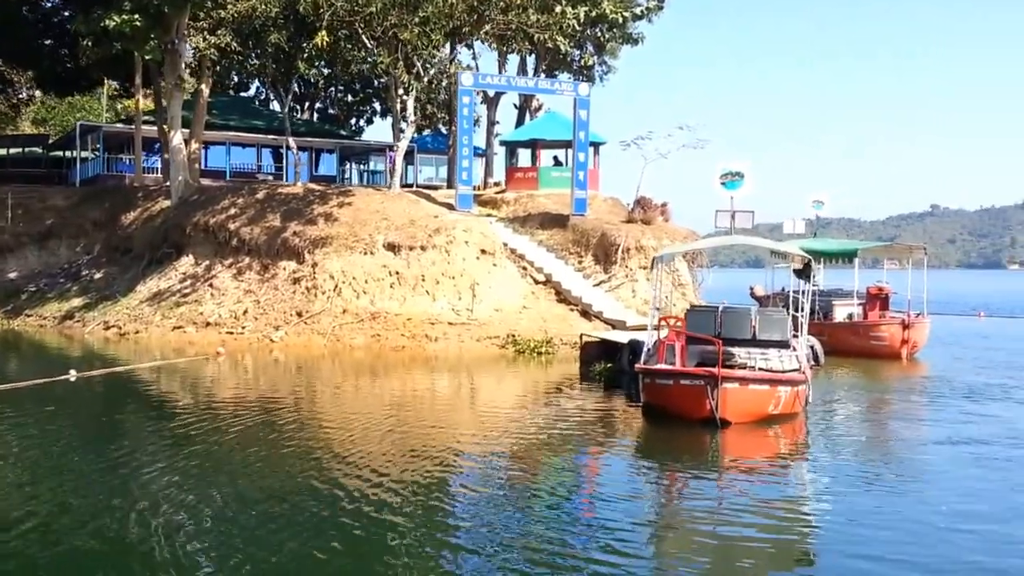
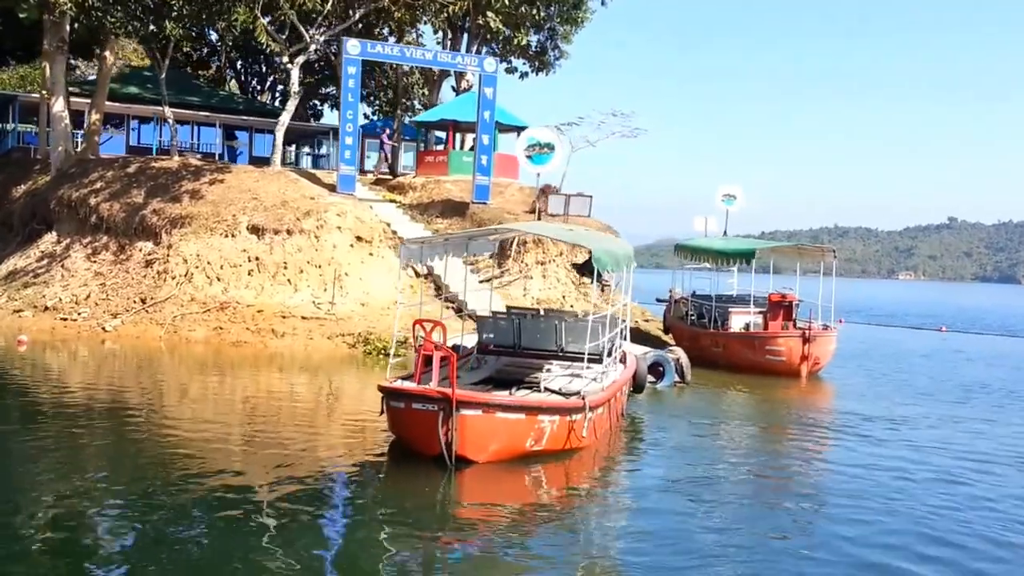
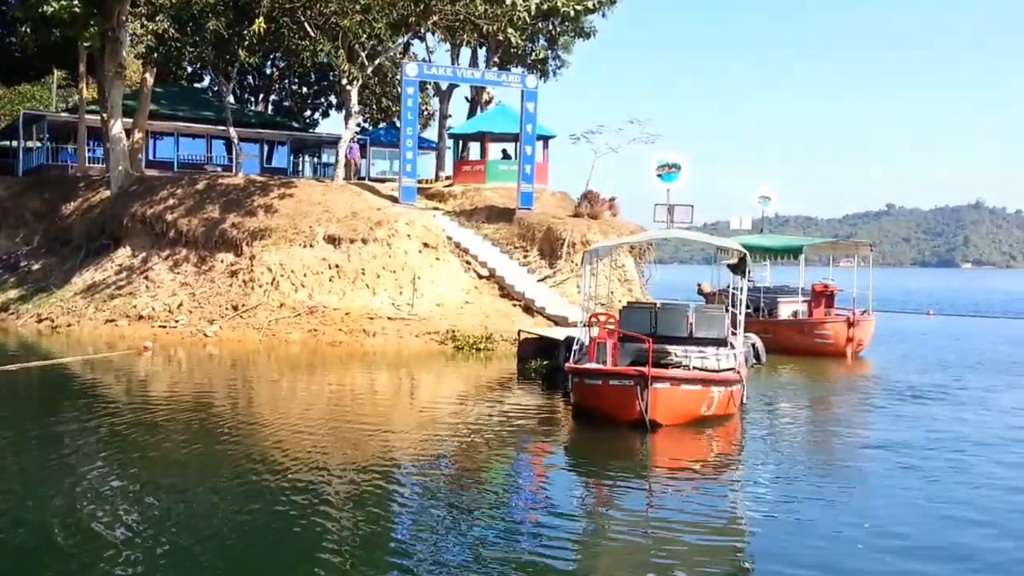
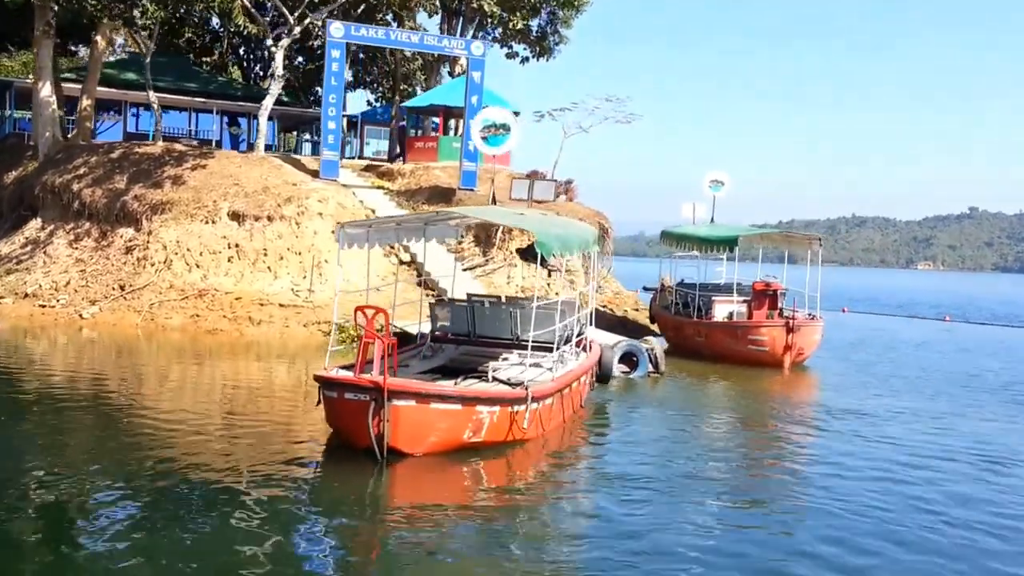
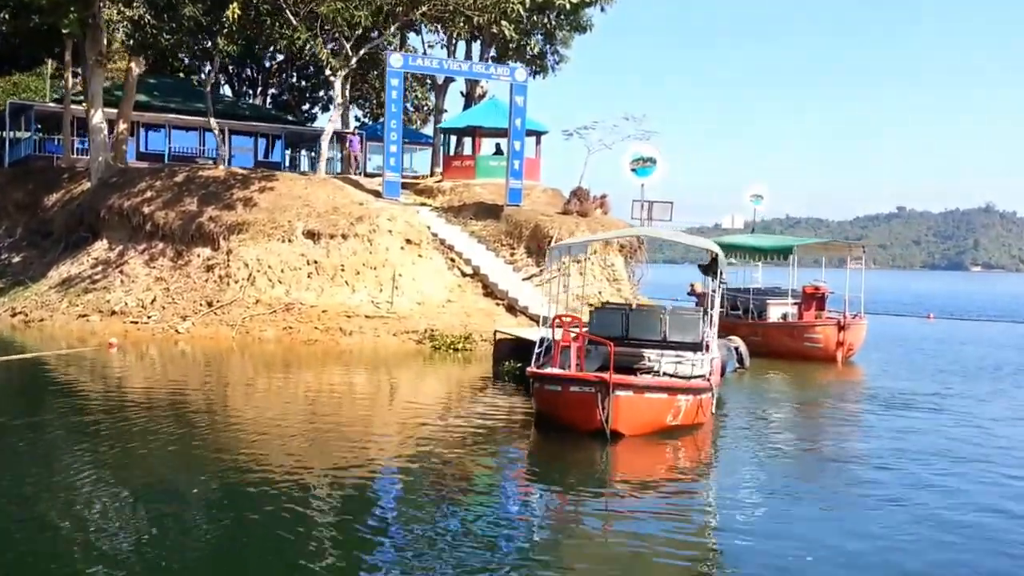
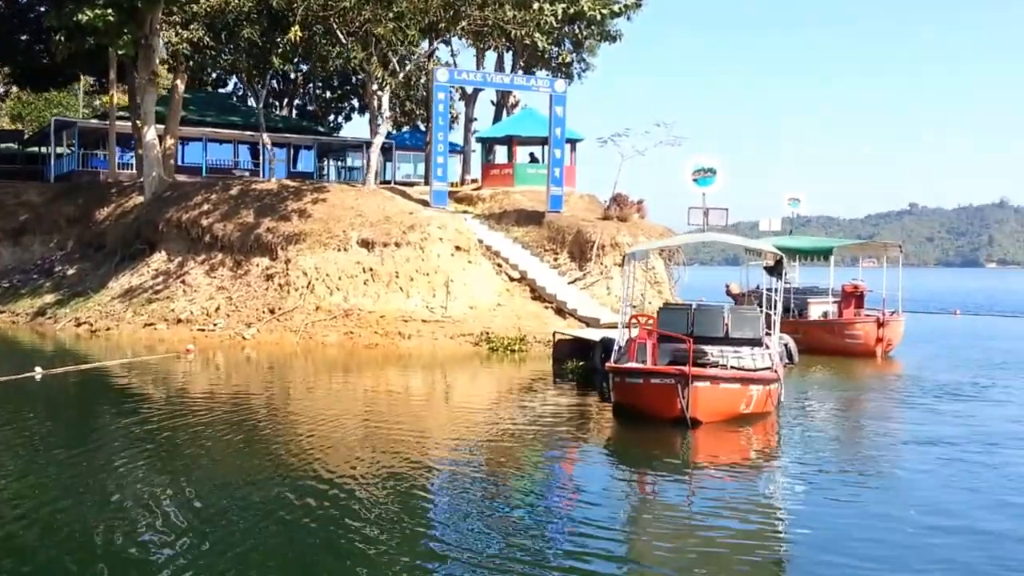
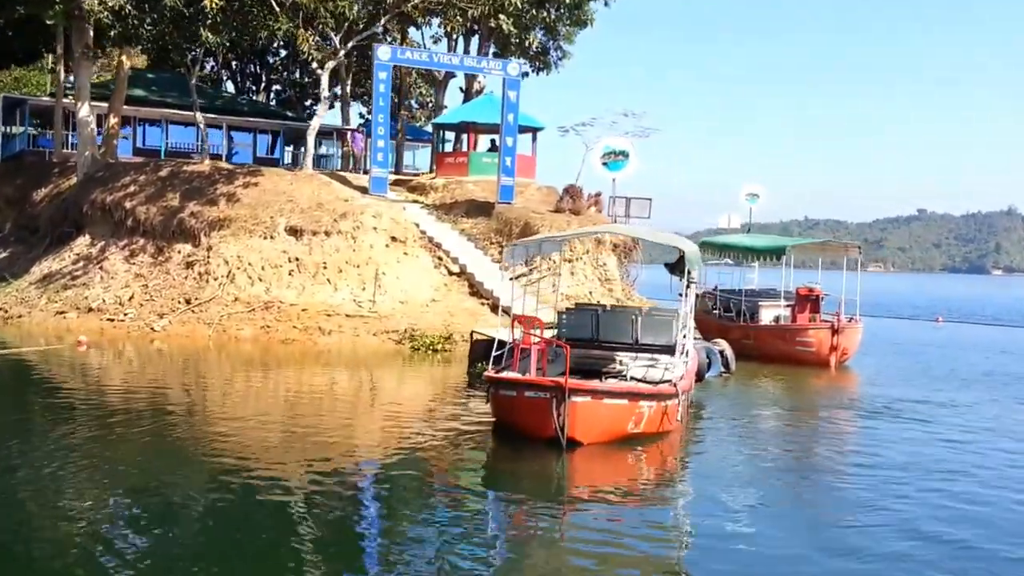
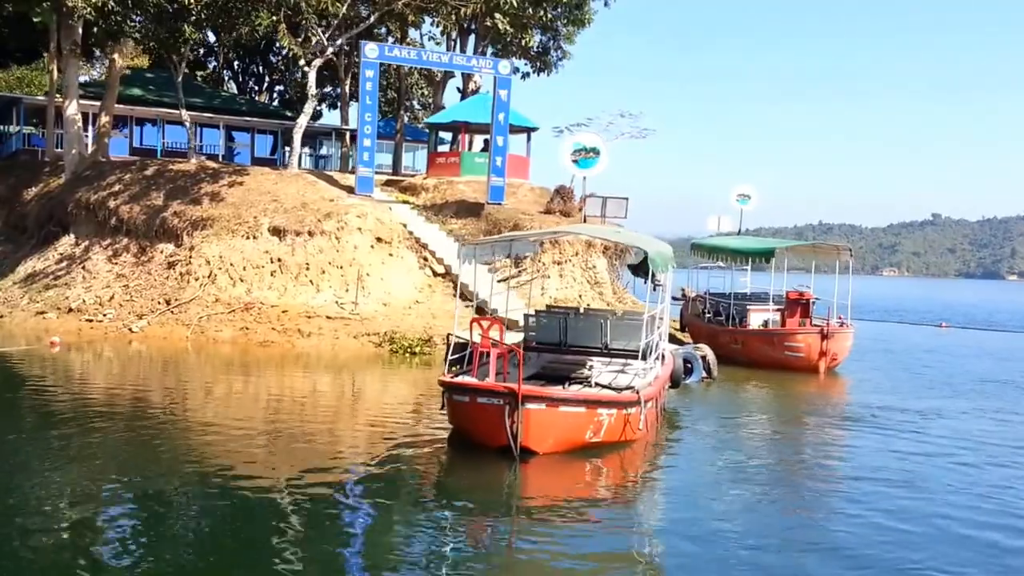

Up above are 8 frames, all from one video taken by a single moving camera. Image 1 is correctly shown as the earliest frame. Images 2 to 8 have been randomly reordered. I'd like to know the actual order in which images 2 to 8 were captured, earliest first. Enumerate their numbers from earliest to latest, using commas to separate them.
6, 3, 5, 7, 8, 2, 4
